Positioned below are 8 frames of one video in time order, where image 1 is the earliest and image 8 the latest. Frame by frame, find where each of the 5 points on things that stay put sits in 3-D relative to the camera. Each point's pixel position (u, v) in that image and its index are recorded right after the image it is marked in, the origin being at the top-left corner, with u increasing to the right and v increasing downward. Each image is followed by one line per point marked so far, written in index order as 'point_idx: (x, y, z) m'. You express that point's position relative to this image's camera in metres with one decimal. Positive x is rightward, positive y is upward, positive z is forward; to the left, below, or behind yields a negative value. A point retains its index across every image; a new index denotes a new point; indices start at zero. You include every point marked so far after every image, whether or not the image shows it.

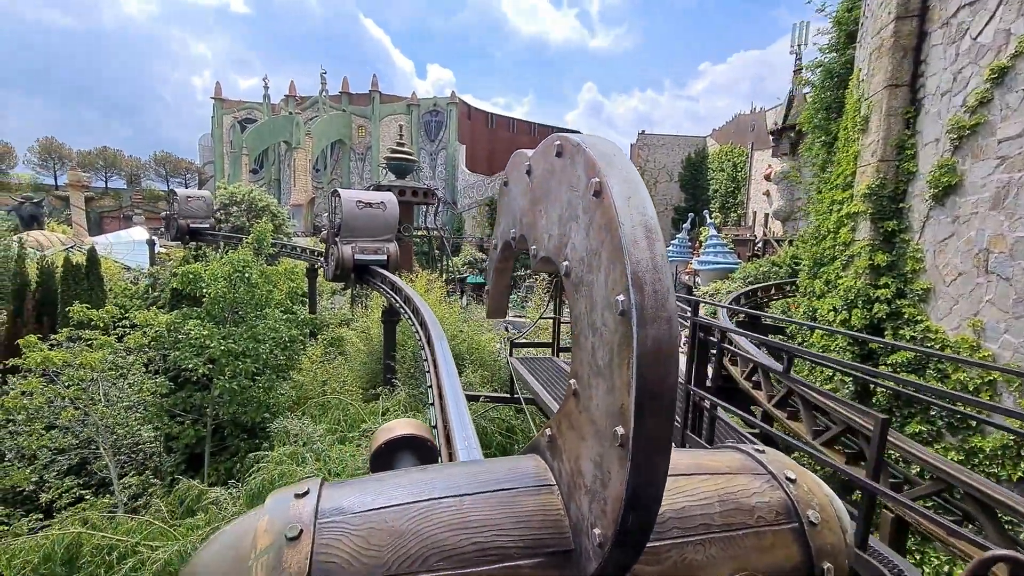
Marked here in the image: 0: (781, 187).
0: (+9.8, +3.7, +18.0) m
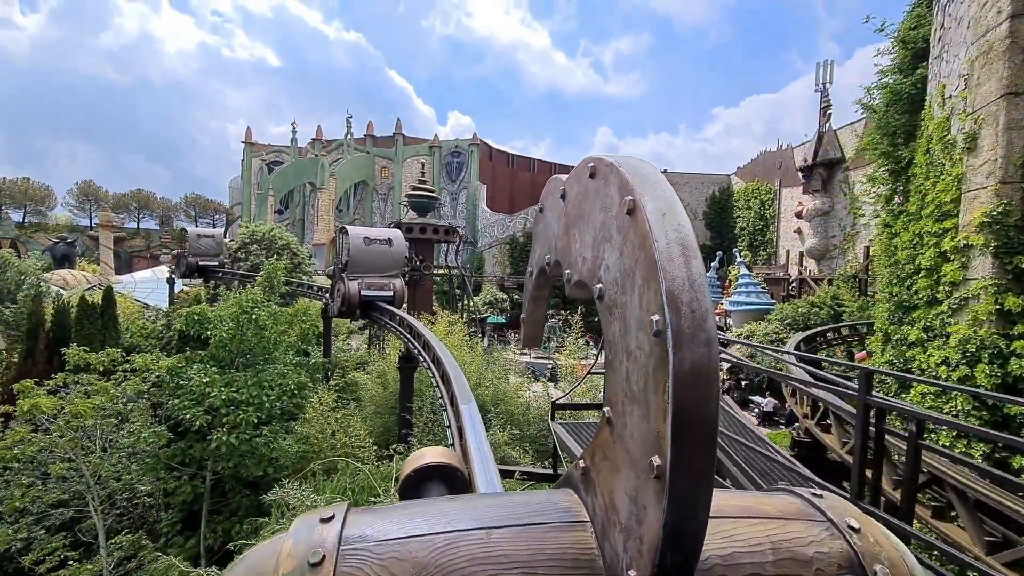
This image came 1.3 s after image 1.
0: (+10.6, +2.2, +17.3) m
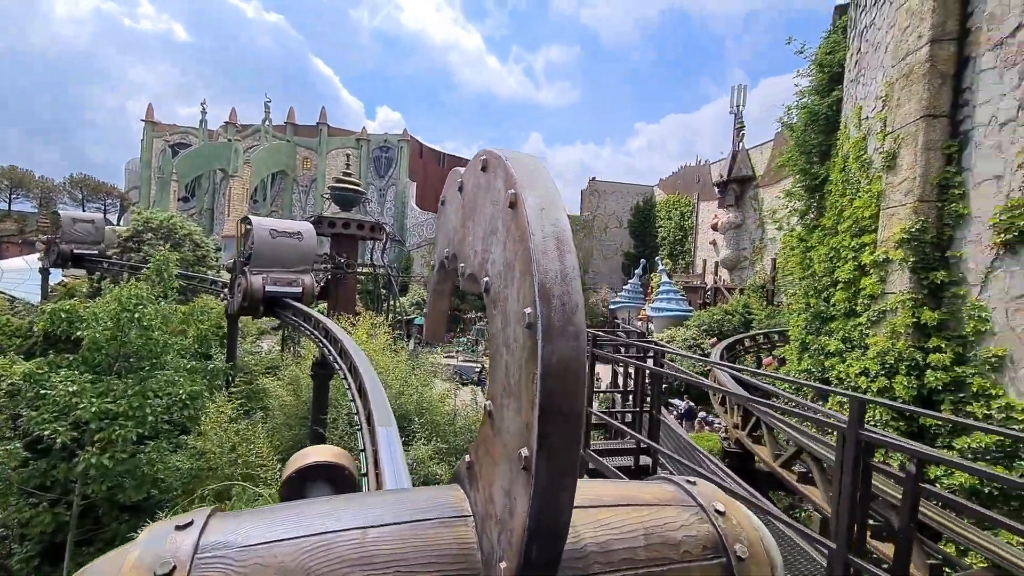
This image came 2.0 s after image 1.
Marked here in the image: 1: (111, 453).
0: (+8.0, +1.9, +18.4) m
1: (-4.5, -1.8, +5.5) m
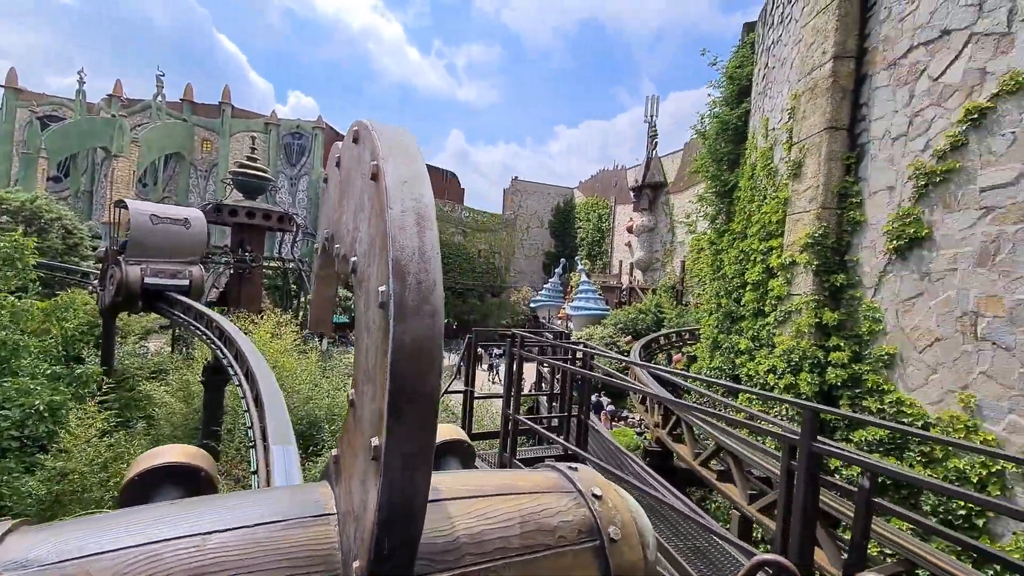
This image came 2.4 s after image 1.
0: (+5.1, +1.9, +19.2) m
1: (-5.3, -1.7, +4.6) m
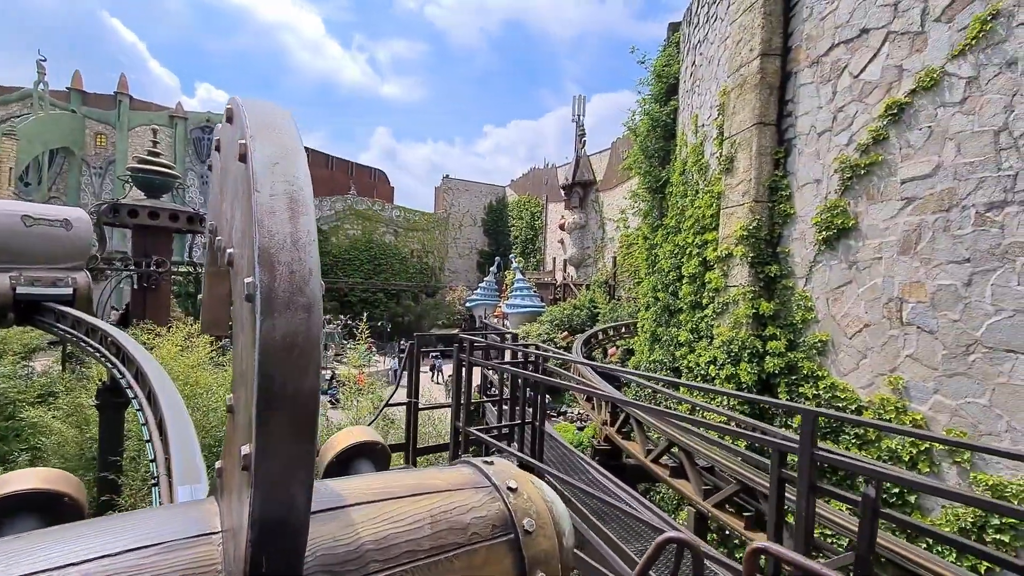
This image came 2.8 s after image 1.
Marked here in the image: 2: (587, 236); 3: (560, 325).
0: (+2.5, +2.1, +19.6) m
1: (-5.7, -1.9, +3.7) m
2: (+2.9, +2.0, +19.3) m
3: (+1.4, -1.1, +14.2) m
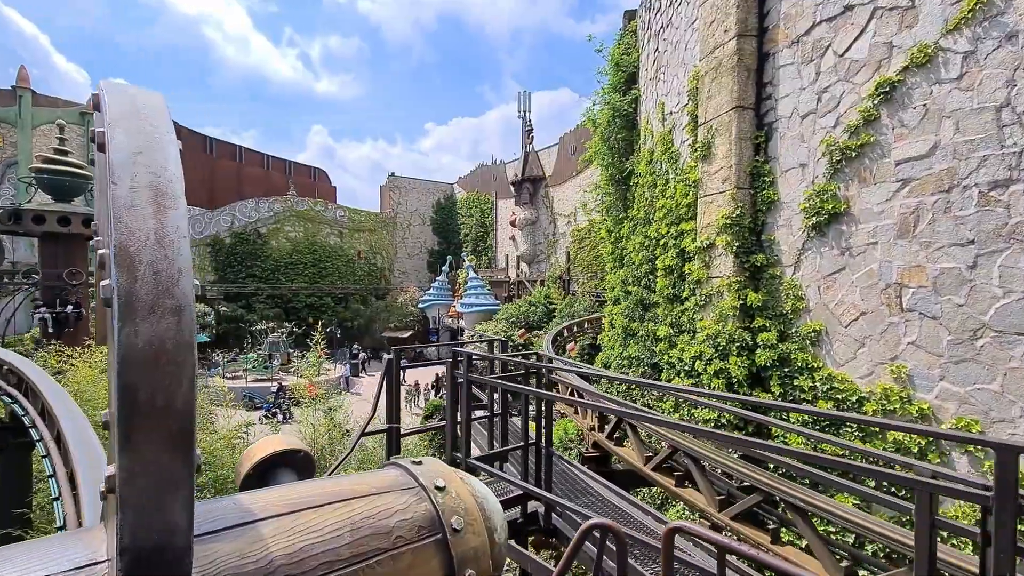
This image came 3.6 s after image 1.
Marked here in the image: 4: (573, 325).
0: (+0.5, +2.2, +19.5) m
1: (-5.8, -2.1, +2.8) m
2: (+1.0, +2.2, +19.2) m
3: (+0.1, -1.0, +14.1) m
4: (+1.0, -0.6, +8.5) m
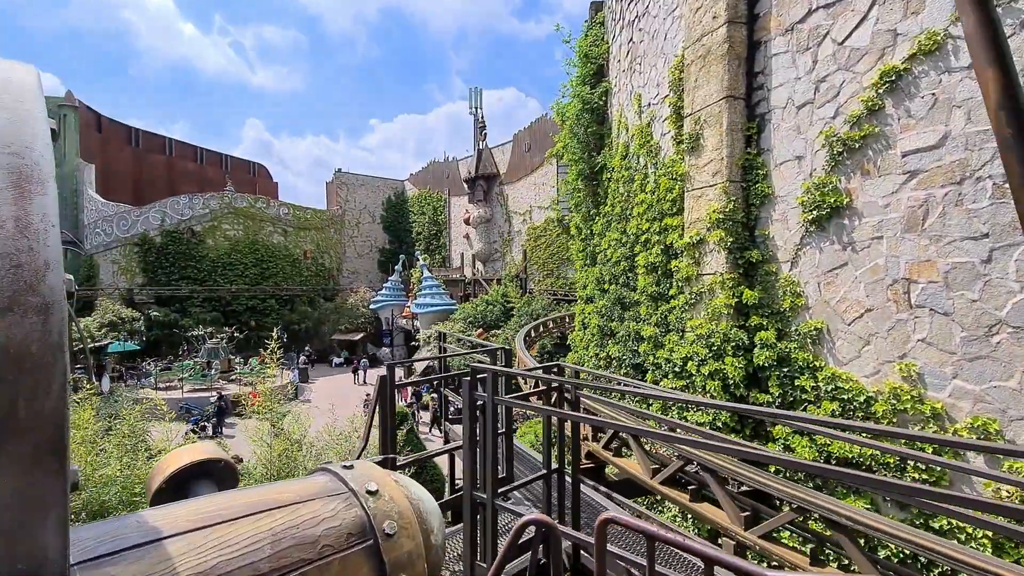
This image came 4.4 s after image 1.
0: (-1.3, +2.2, +19.2) m
1: (-5.8, -2.2, +2.0) m
2: (-0.7, +2.2, +19.0) m
3: (-1.1, -0.9, +13.8) m
4: (+0.3, -0.6, +8.4) m
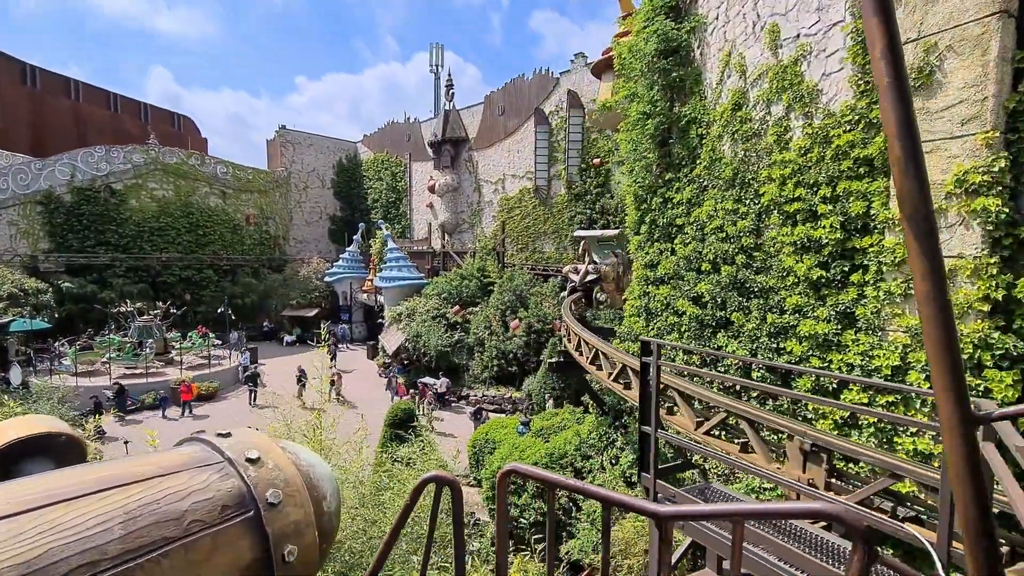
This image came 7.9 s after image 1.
0: (-2.4, +3.2, +17.9) m
1: (-5.0, -2.1, +0.6) m
2: (-1.9, +3.2, +17.8) m
3: (-1.6, -0.3, +12.8) m
4: (+0.4, -0.2, +7.5) m
